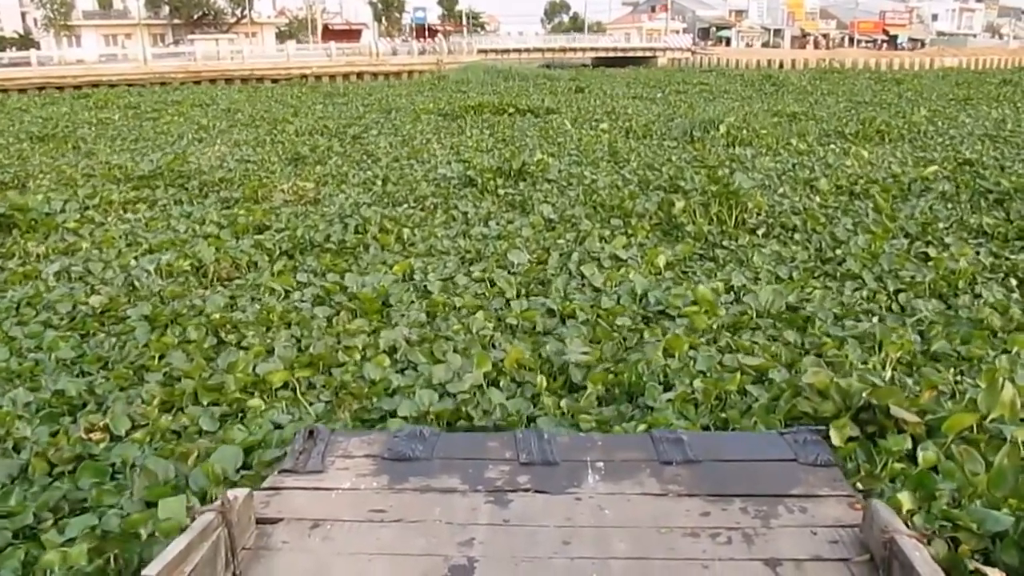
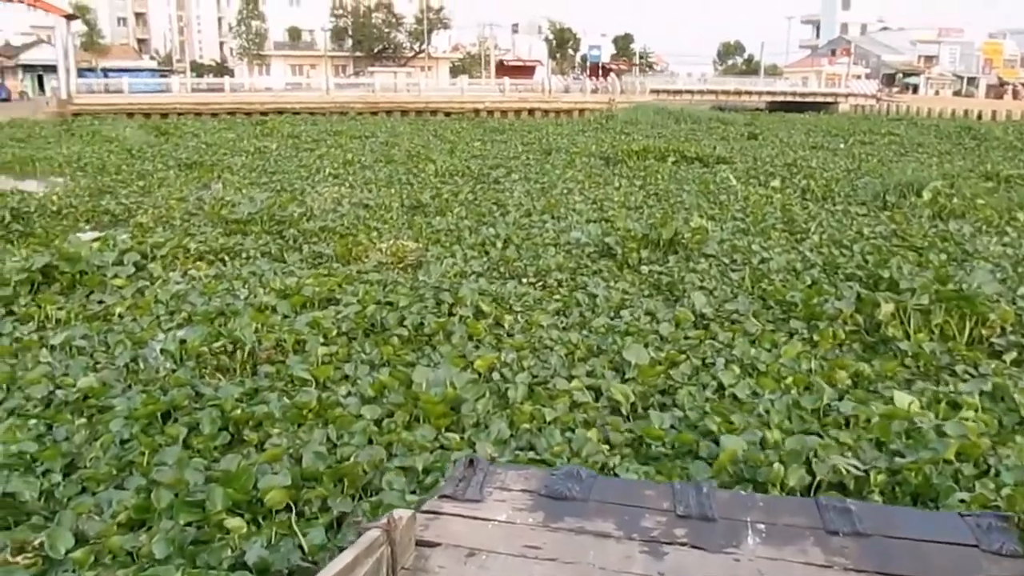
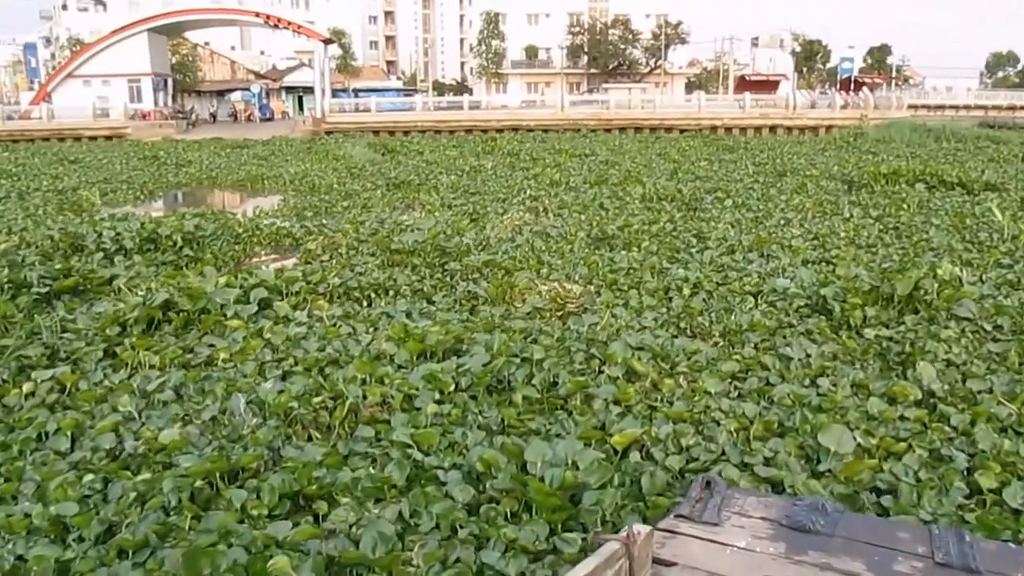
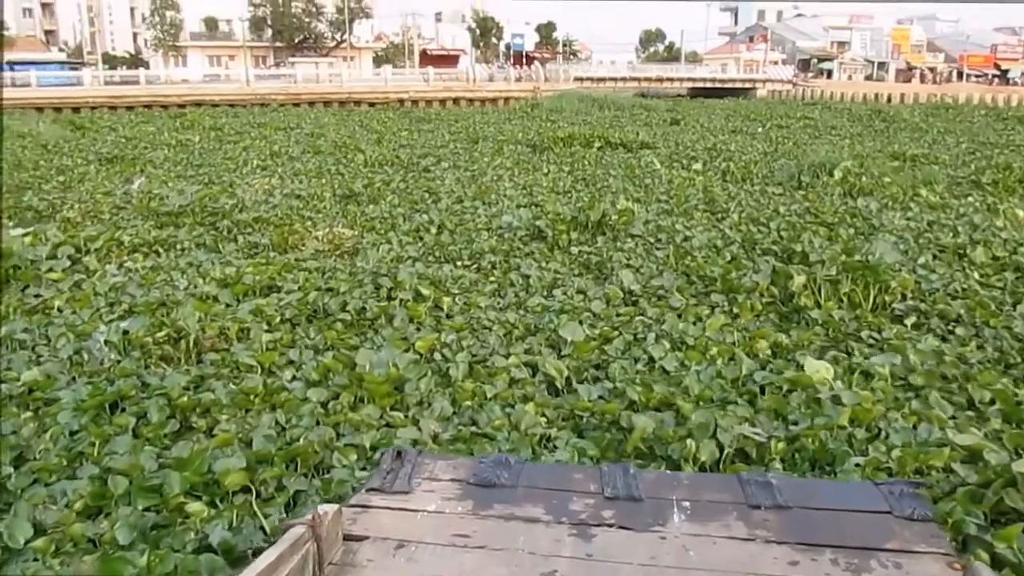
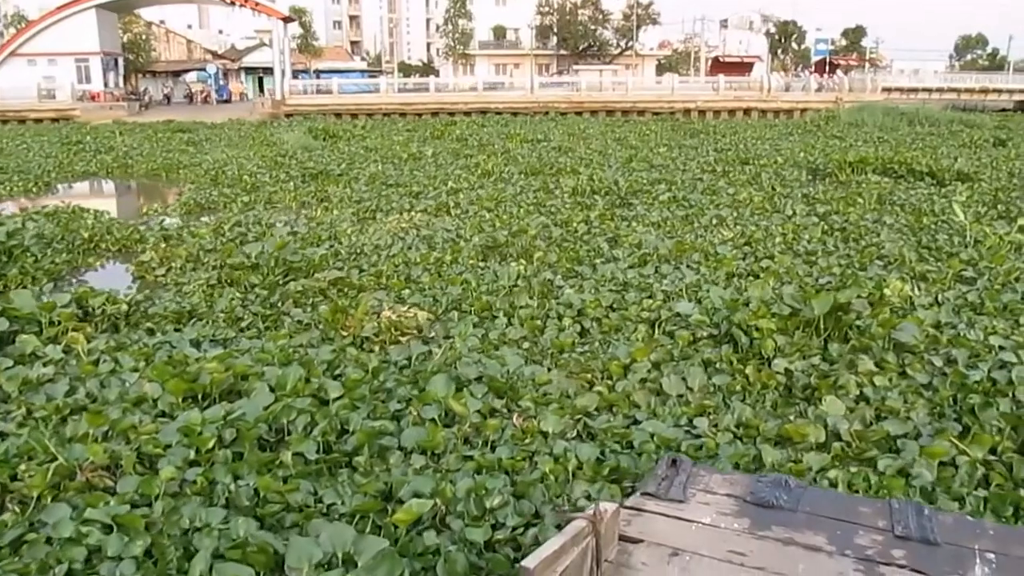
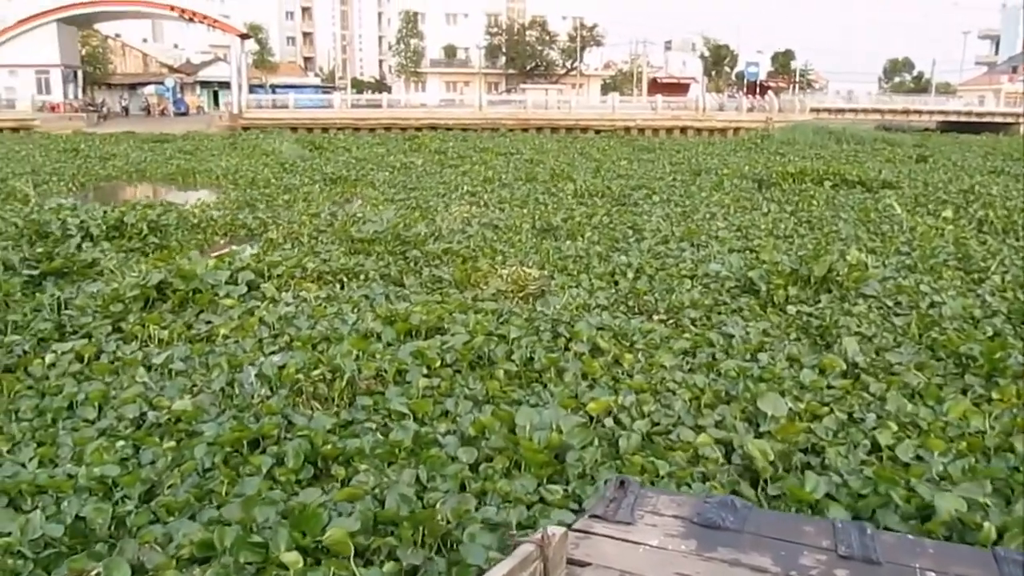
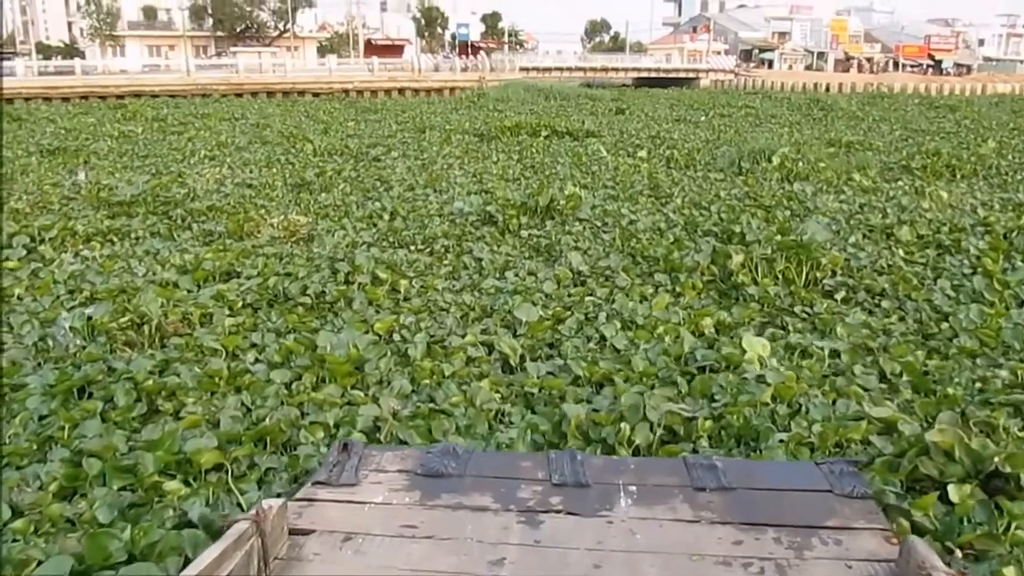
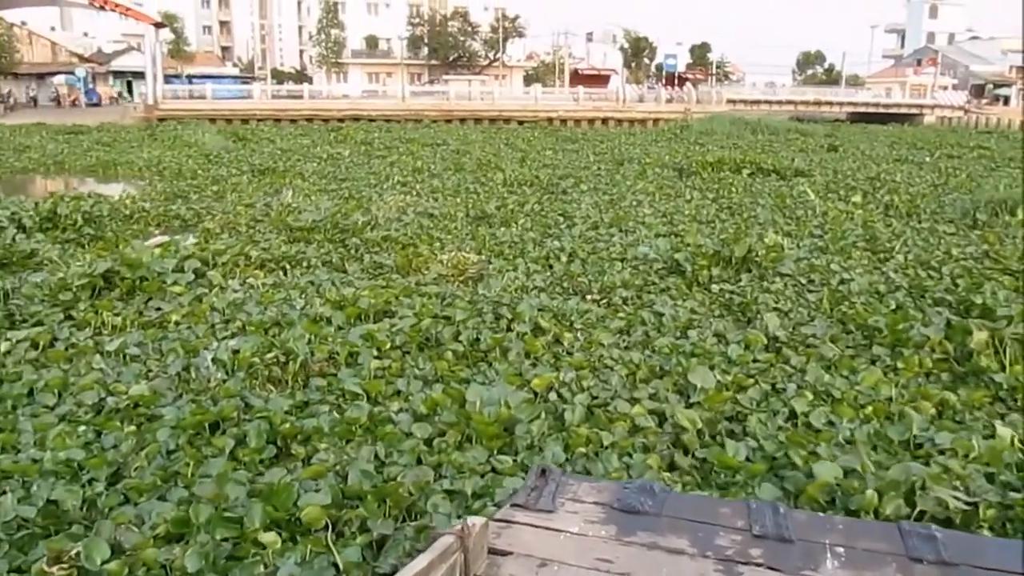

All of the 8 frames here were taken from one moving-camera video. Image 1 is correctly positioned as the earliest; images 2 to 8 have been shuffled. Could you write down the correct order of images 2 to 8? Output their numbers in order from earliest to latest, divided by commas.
7, 4, 2, 8, 6, 3, 5
